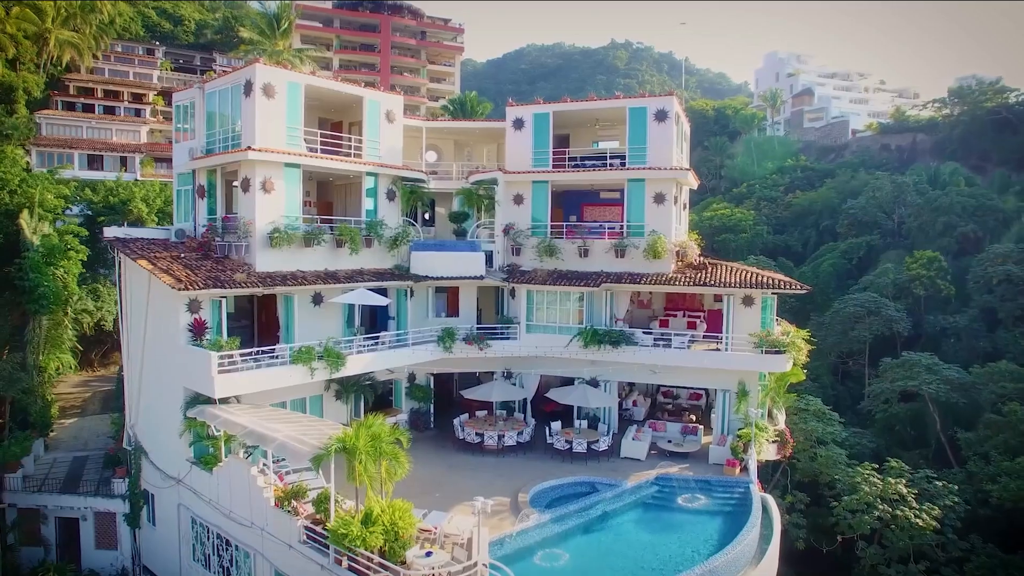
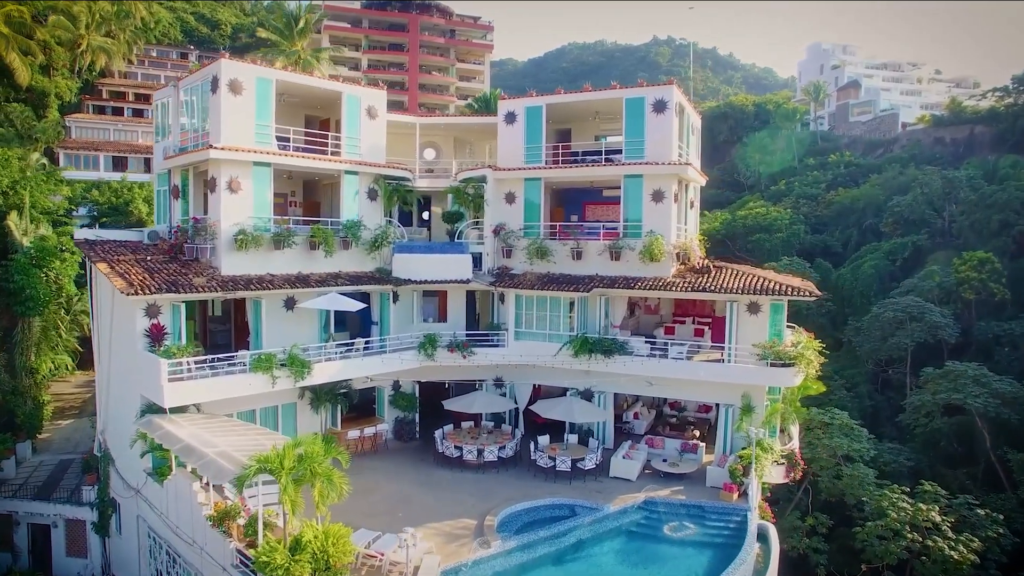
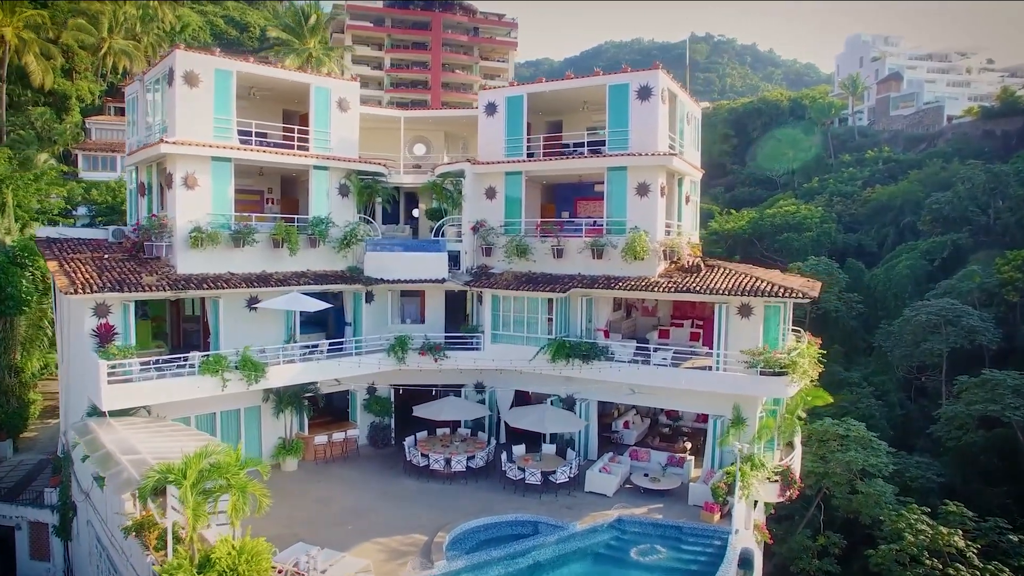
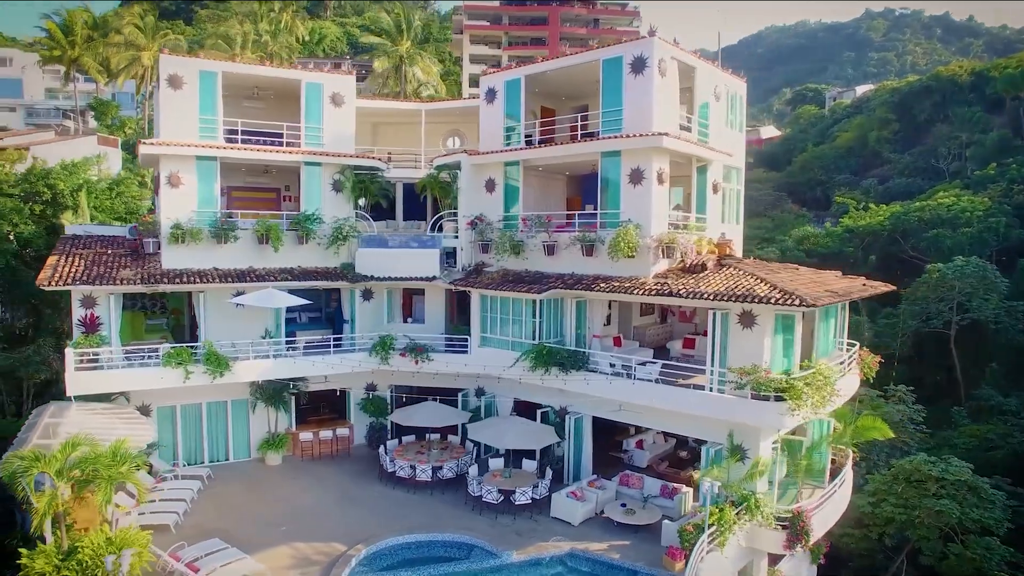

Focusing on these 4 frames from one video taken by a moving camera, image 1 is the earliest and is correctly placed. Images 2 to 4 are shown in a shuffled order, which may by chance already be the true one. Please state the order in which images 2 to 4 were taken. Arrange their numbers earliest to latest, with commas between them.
2, 3, 4
